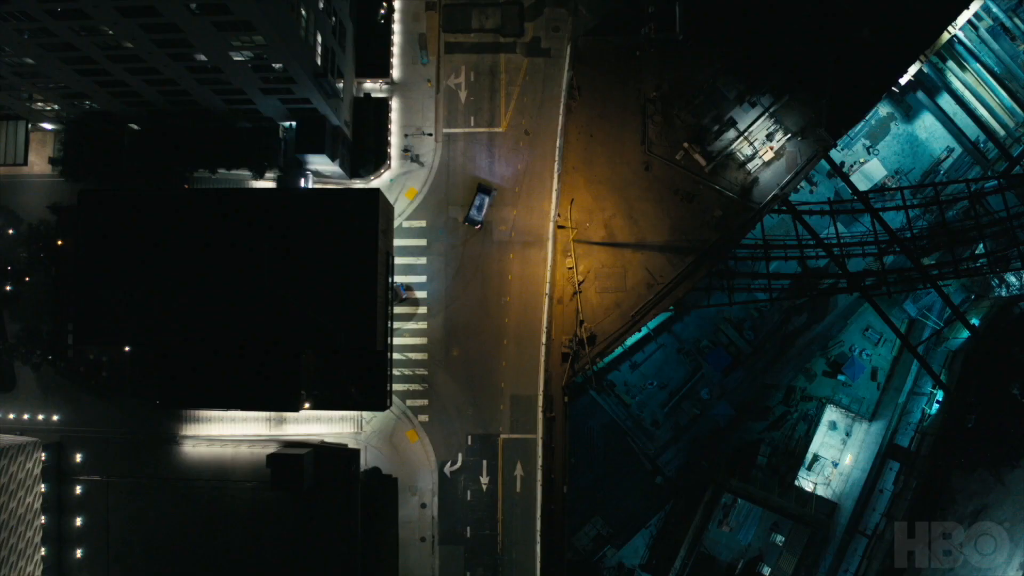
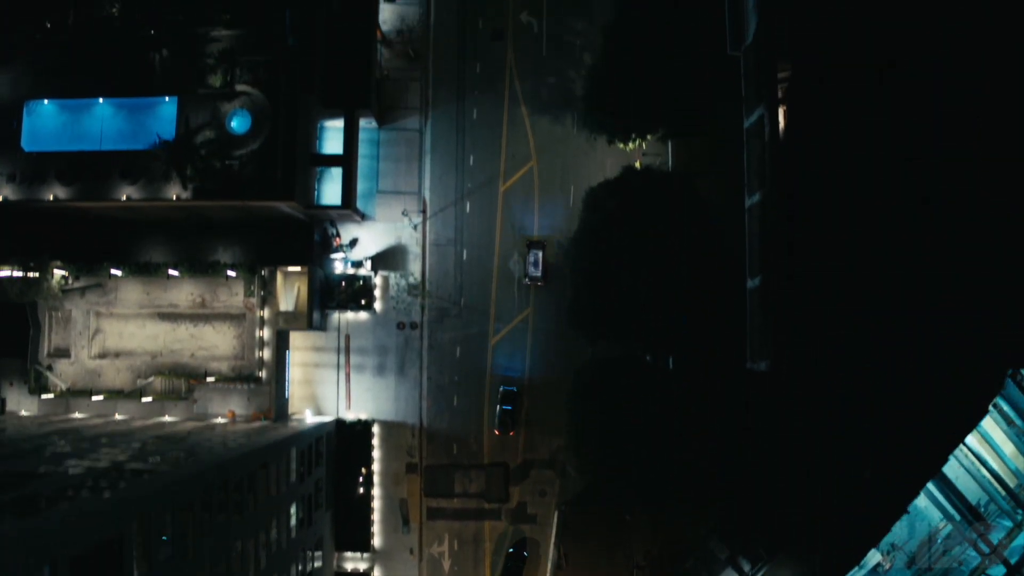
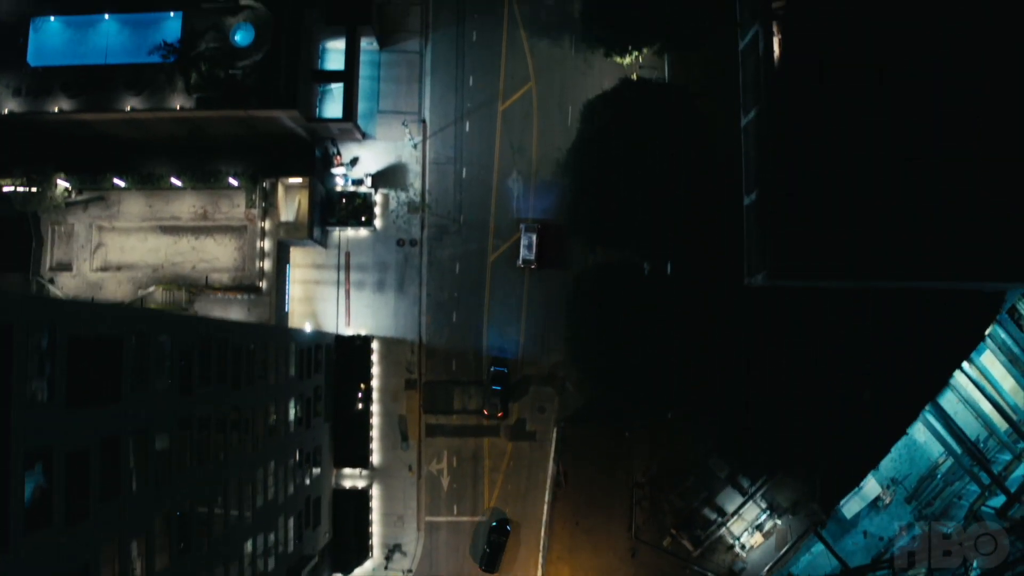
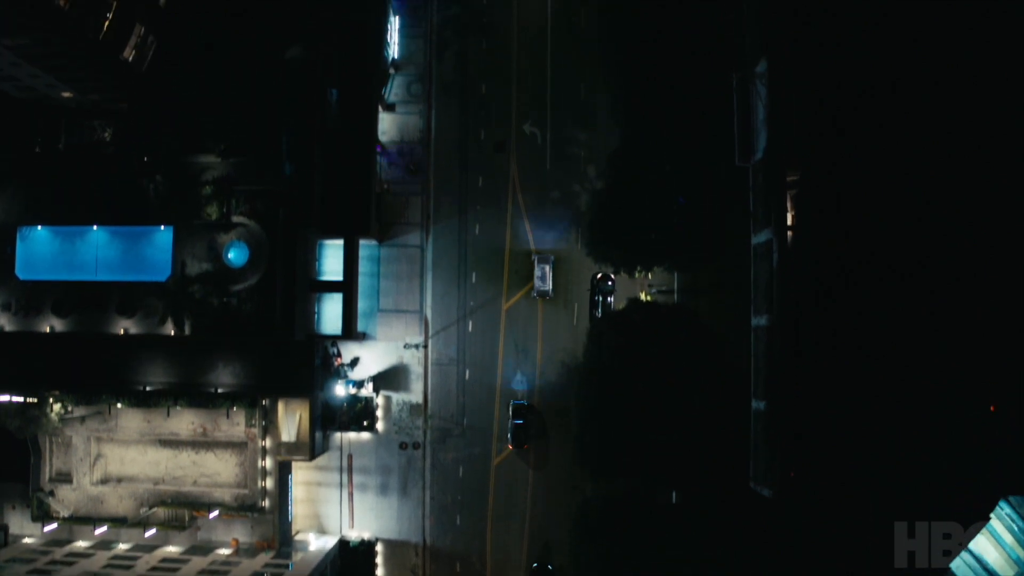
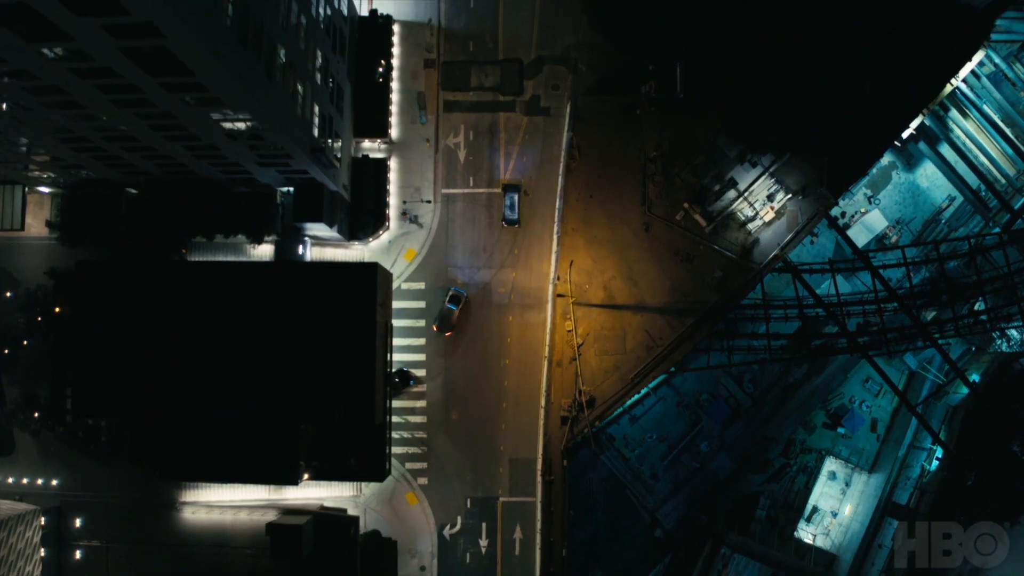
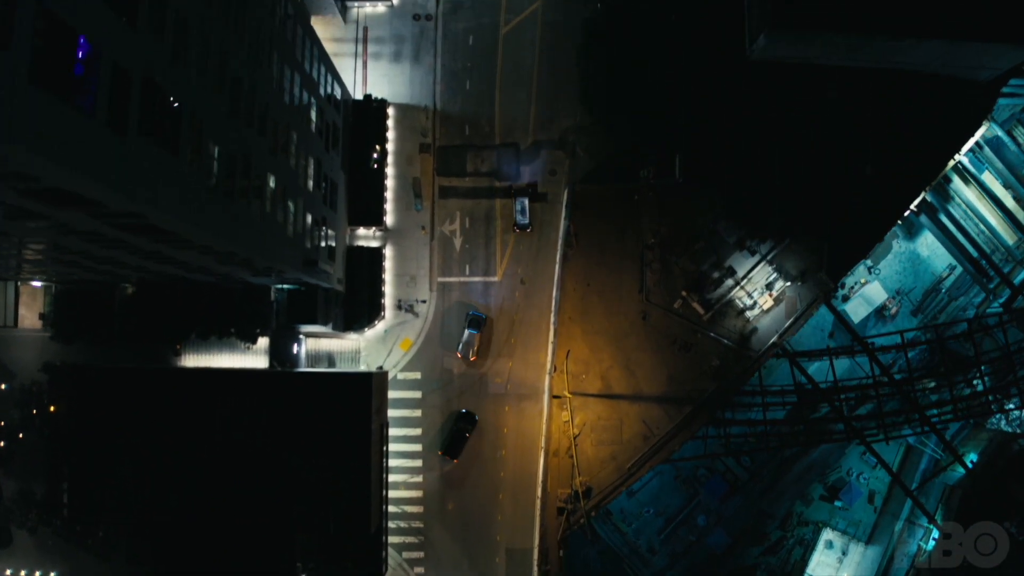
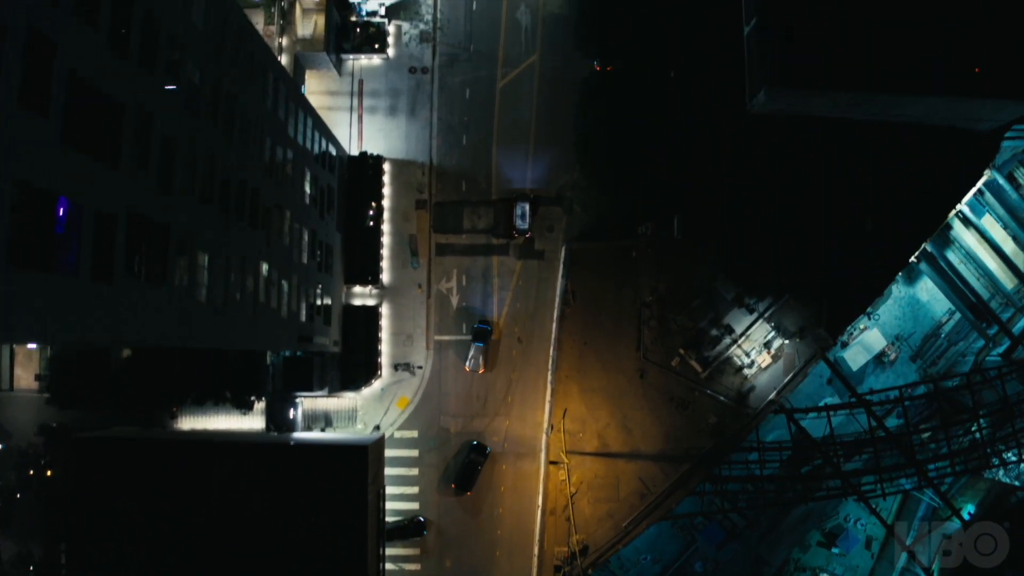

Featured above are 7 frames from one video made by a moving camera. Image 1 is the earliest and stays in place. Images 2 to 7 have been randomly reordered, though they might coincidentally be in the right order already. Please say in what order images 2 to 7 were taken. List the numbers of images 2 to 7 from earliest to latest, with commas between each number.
5, 6, 7, 3, 2, 4
